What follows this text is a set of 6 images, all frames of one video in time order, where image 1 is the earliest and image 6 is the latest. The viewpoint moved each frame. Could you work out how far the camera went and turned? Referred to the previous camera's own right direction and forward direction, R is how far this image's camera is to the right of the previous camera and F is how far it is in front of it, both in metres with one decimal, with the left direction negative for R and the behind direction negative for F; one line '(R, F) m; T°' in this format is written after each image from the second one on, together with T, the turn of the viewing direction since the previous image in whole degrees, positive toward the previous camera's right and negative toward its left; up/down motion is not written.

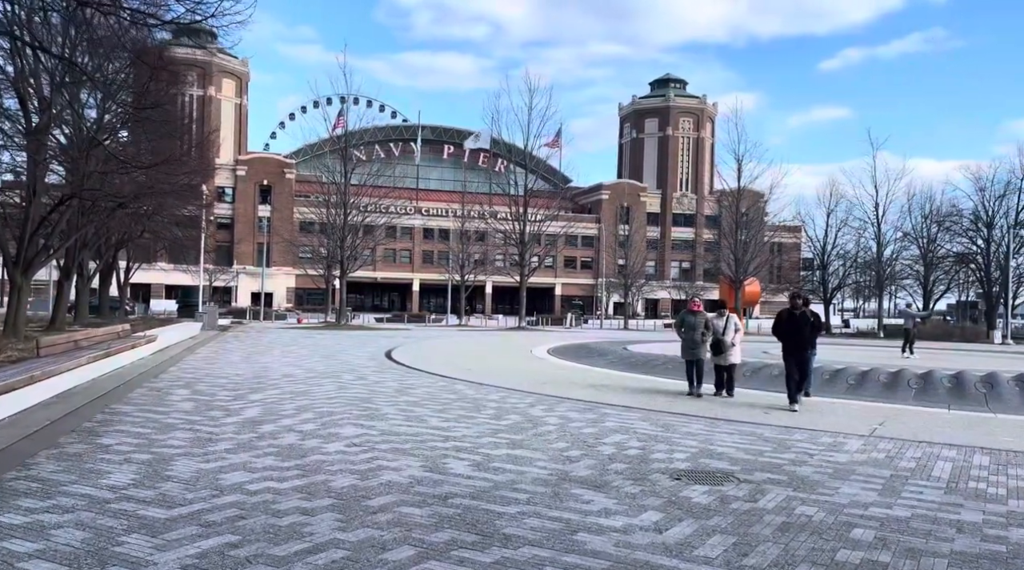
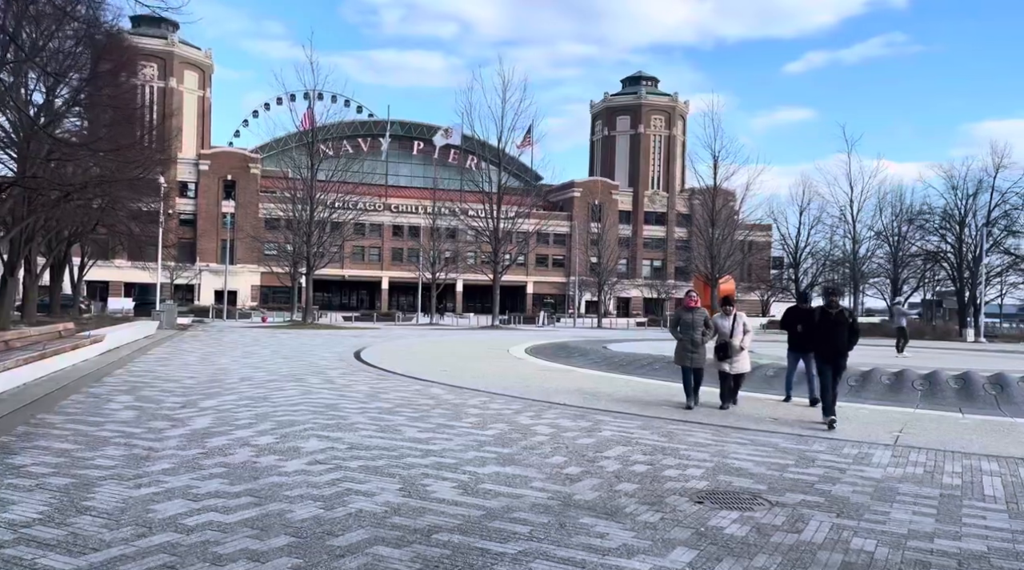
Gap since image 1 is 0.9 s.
(-0.2, +1.1) m; +2°
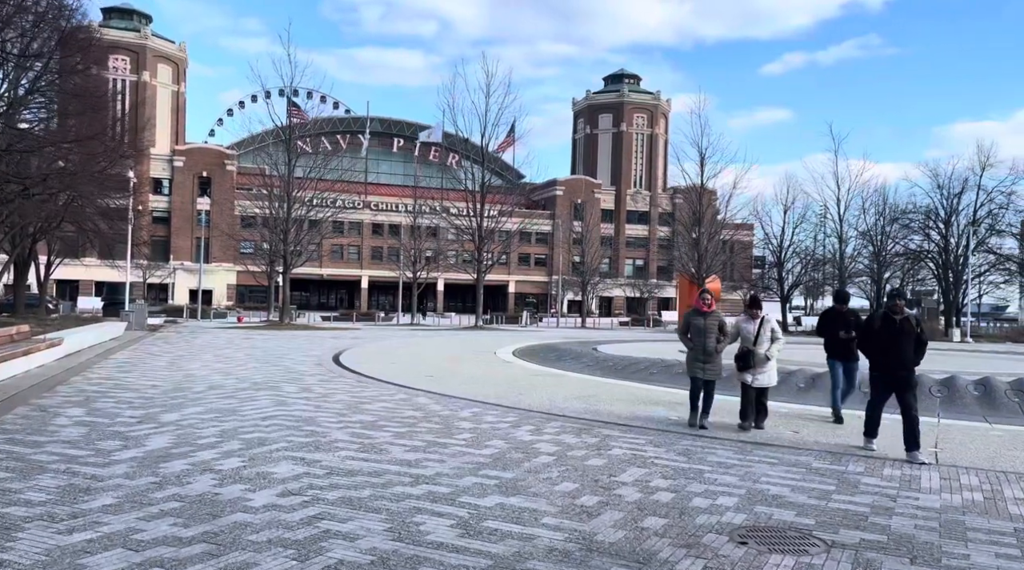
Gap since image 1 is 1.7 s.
(-0.2, +1.0) m; +1°
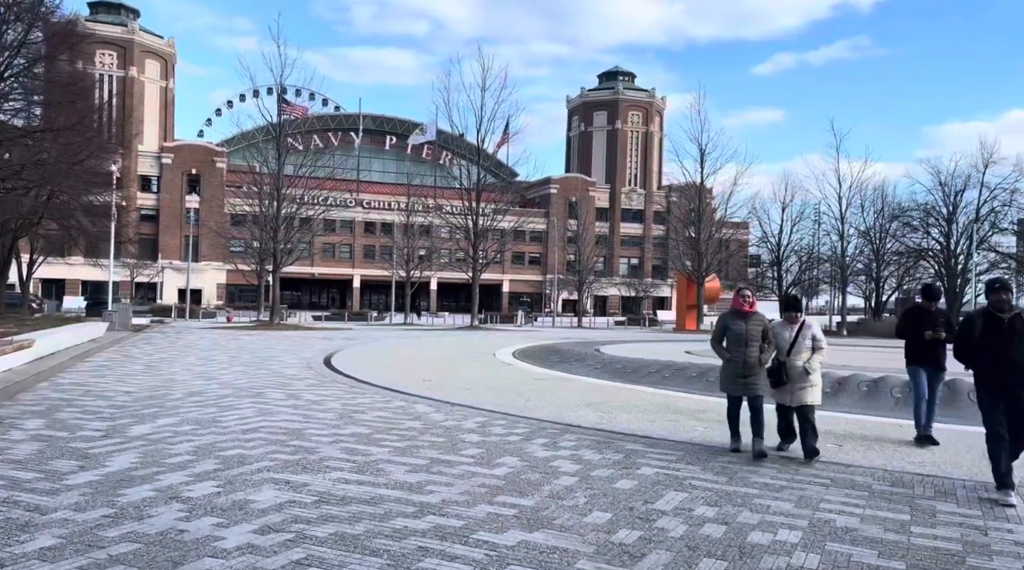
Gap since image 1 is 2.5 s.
(-0.2, +1.0) m; +1°
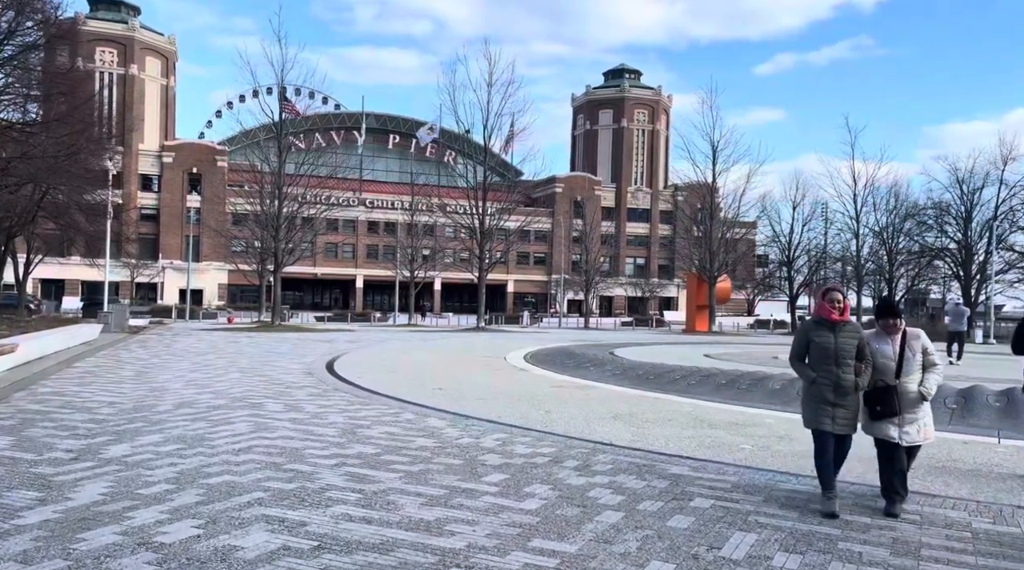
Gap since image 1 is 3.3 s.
(-0.2, +1.0) m; 0°
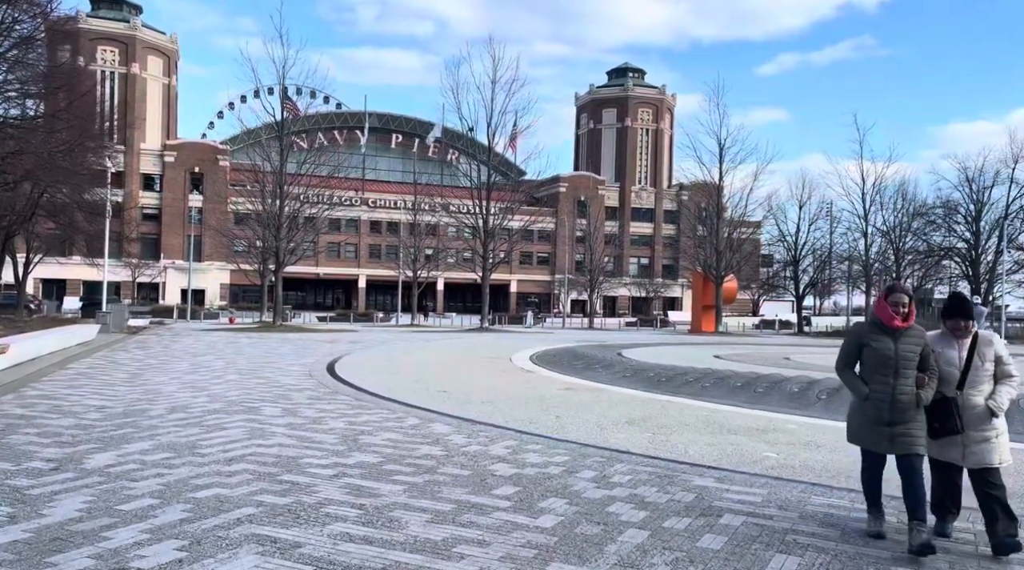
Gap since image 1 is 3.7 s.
(-0.1, +0.5) m; 0°
